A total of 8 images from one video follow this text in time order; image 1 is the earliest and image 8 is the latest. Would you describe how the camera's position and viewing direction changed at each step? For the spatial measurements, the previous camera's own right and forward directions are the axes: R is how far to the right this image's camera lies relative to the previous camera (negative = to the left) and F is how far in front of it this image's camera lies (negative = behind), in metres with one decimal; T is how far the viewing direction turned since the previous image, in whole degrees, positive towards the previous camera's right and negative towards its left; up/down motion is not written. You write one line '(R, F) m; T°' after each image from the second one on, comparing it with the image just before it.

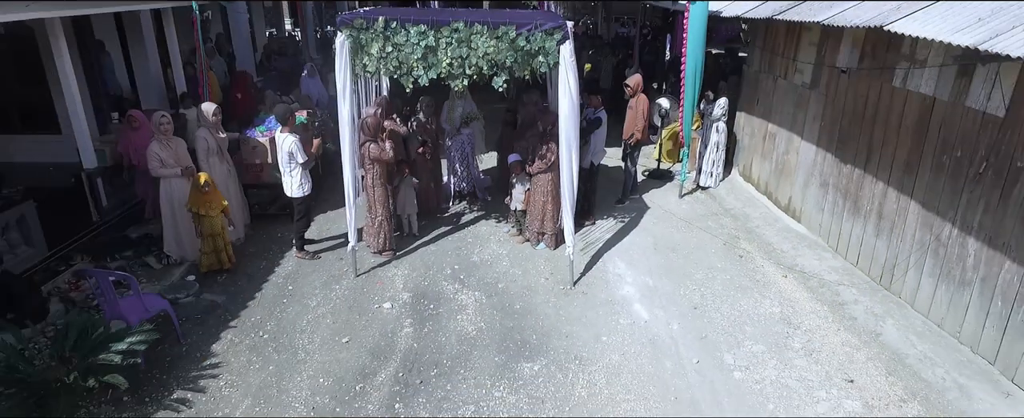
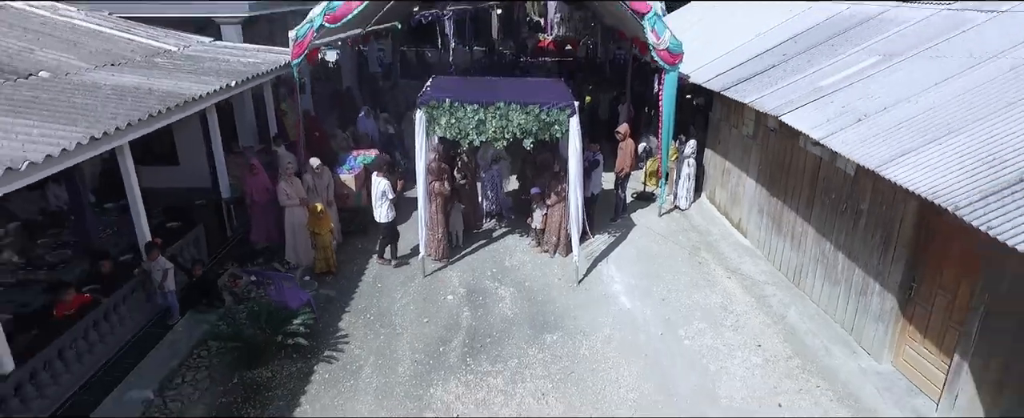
(-0.3, -2.1) m; 0°
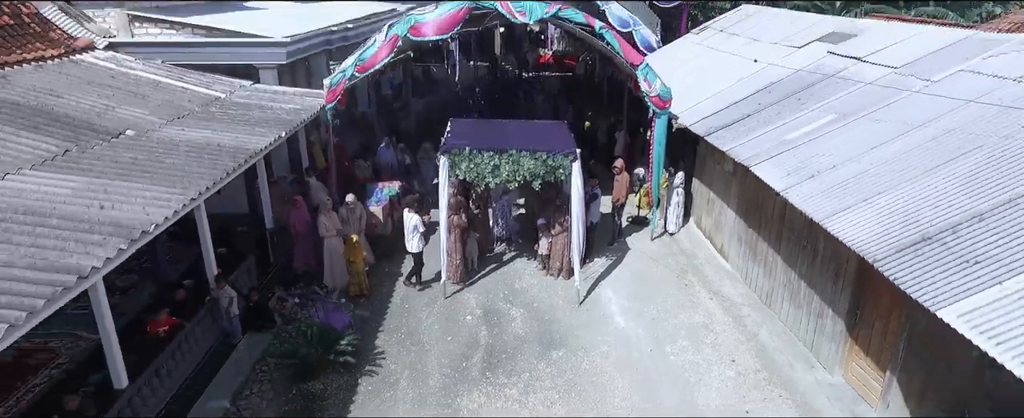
(-0.2, -1.1) m; 0°
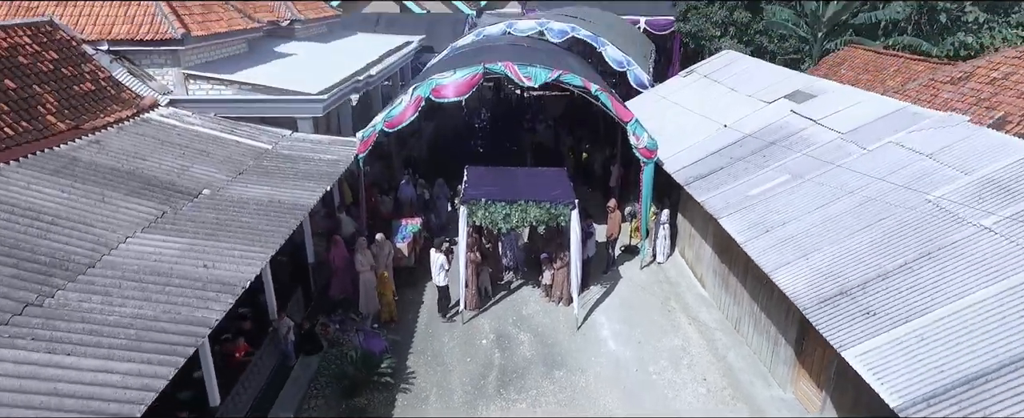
(-0.1, -1.4) m; 0°
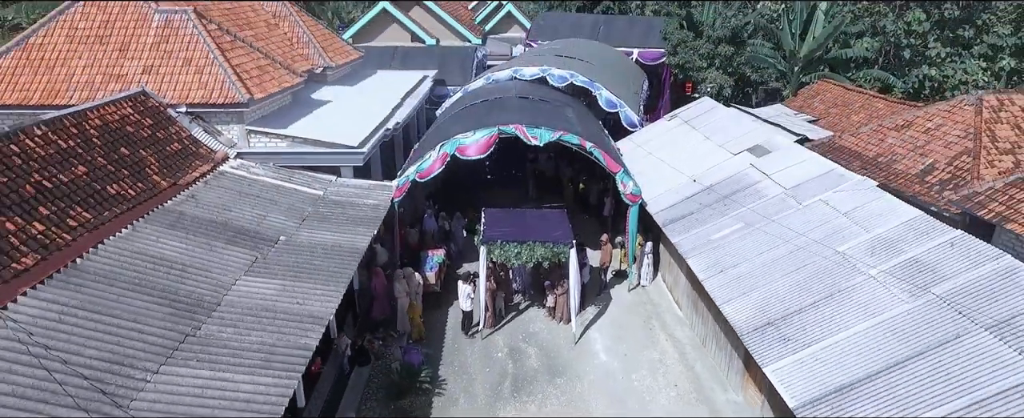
(-0.2, -2.2) m; 0°
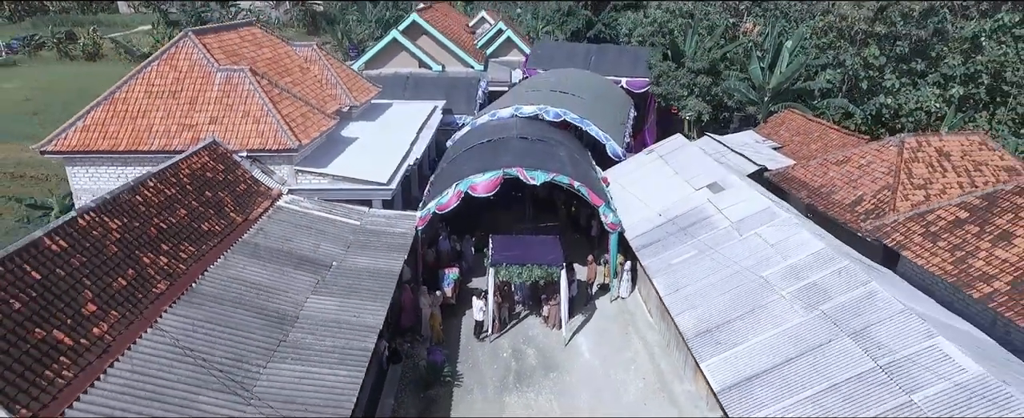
(-0.1, -2.8) m; 0°
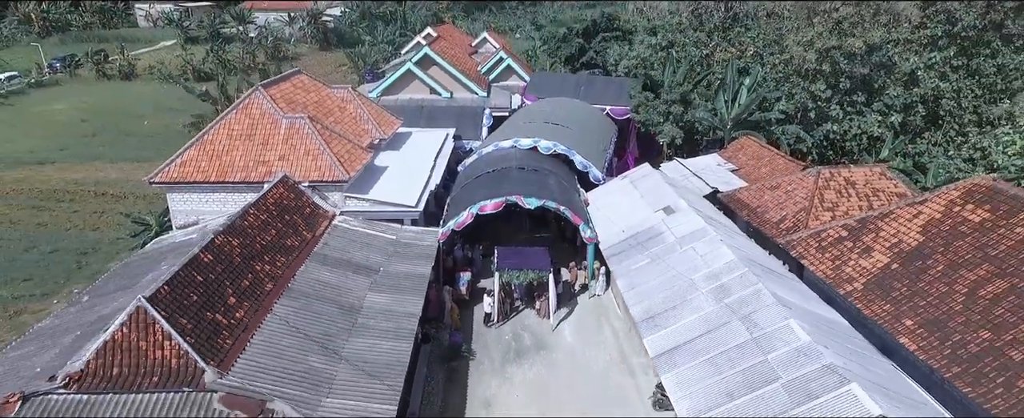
(0.0, -4.7) m; 0°
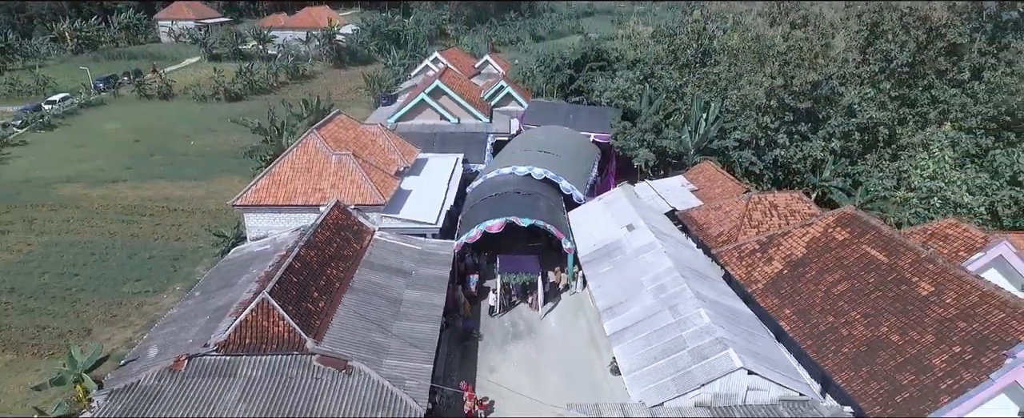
(+0.1, -6.1) m; 0°
